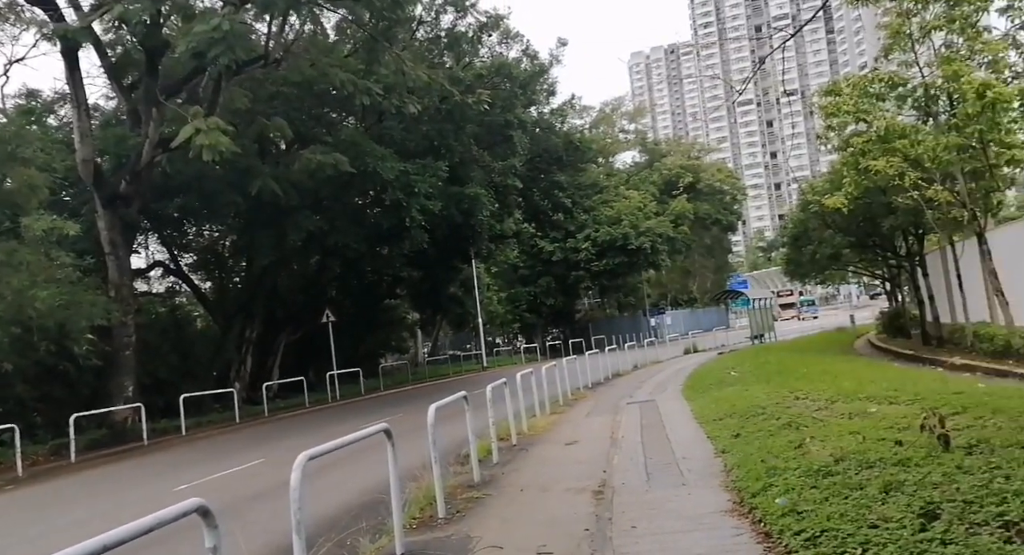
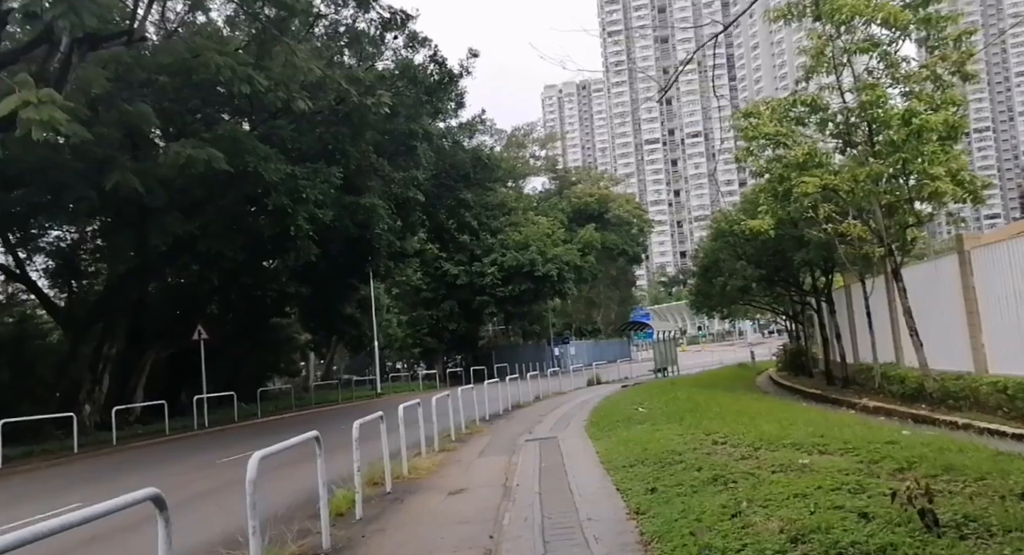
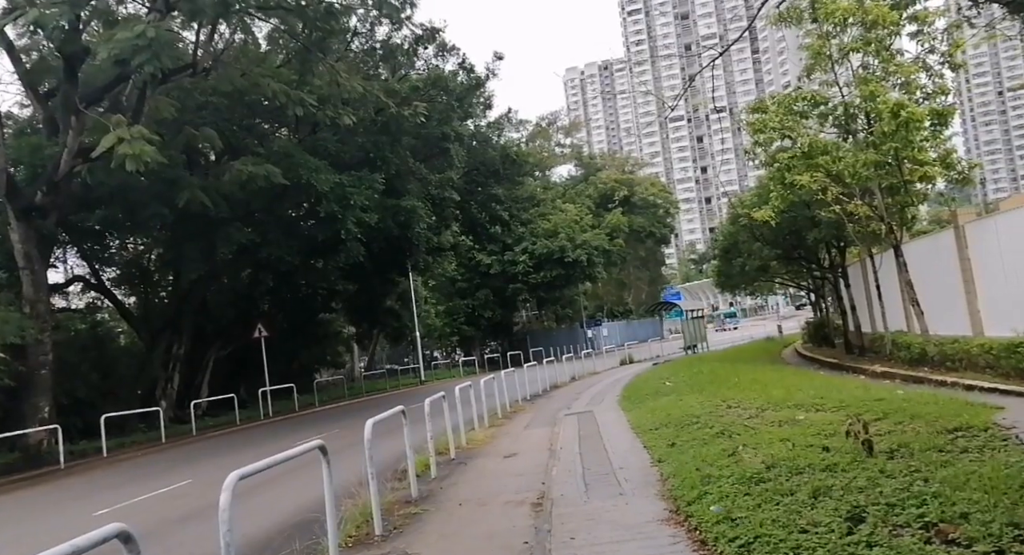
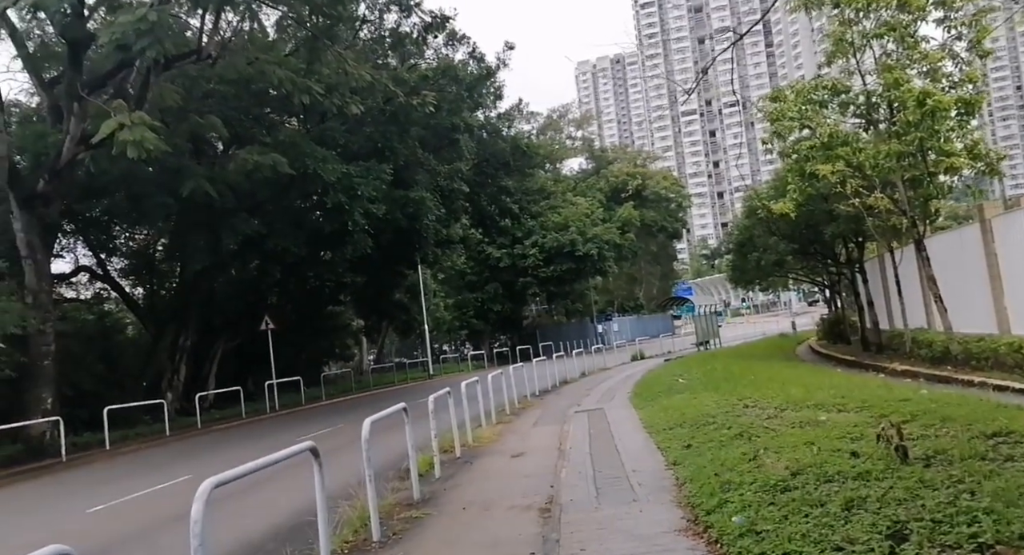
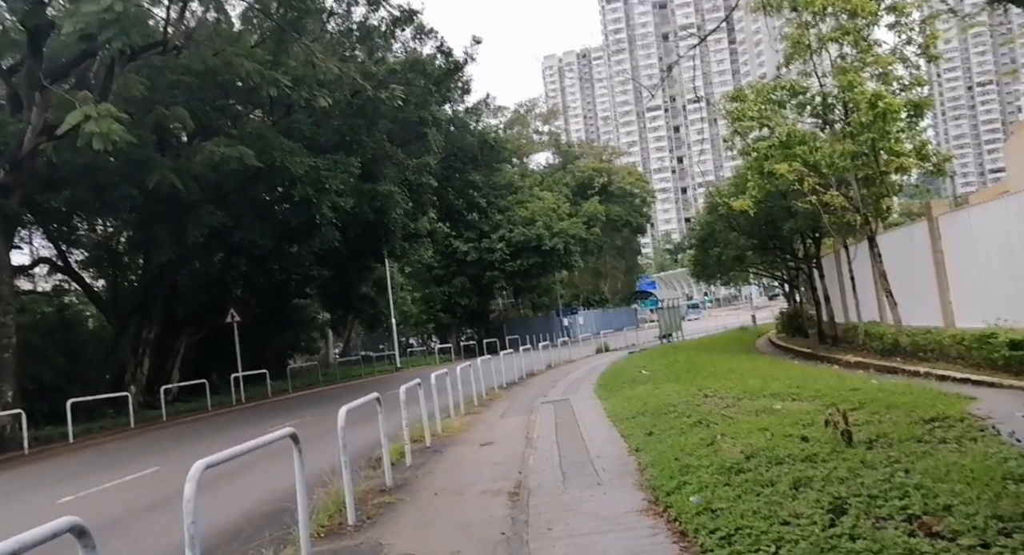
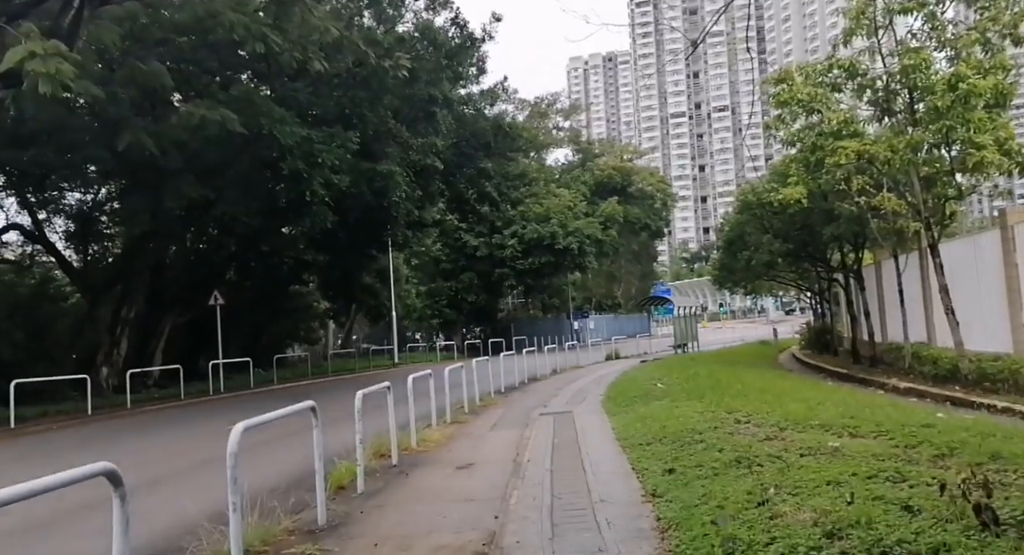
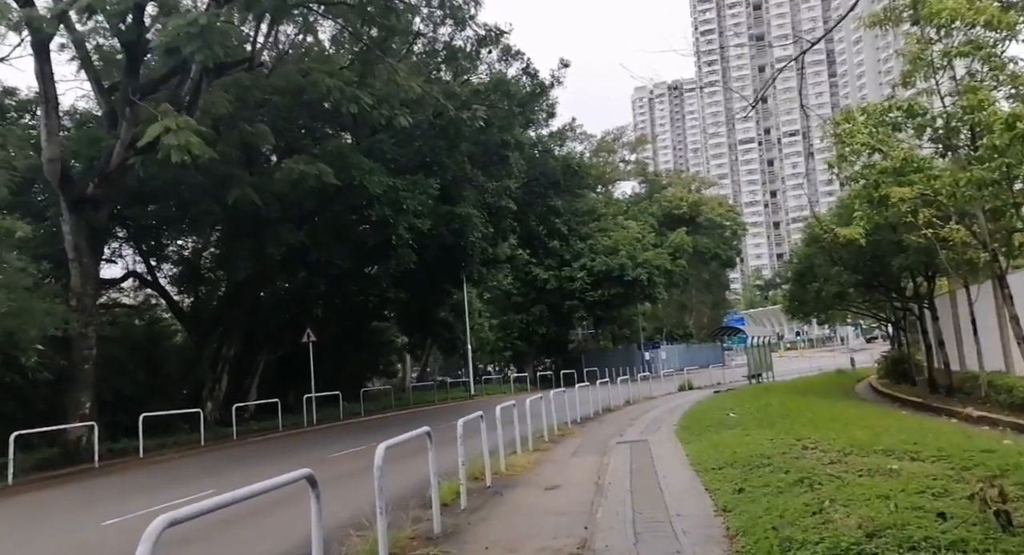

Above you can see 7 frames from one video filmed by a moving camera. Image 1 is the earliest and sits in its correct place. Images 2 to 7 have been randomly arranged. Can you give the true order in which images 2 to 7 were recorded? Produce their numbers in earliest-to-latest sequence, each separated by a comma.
3, 5, 4, 7, 2, 6
